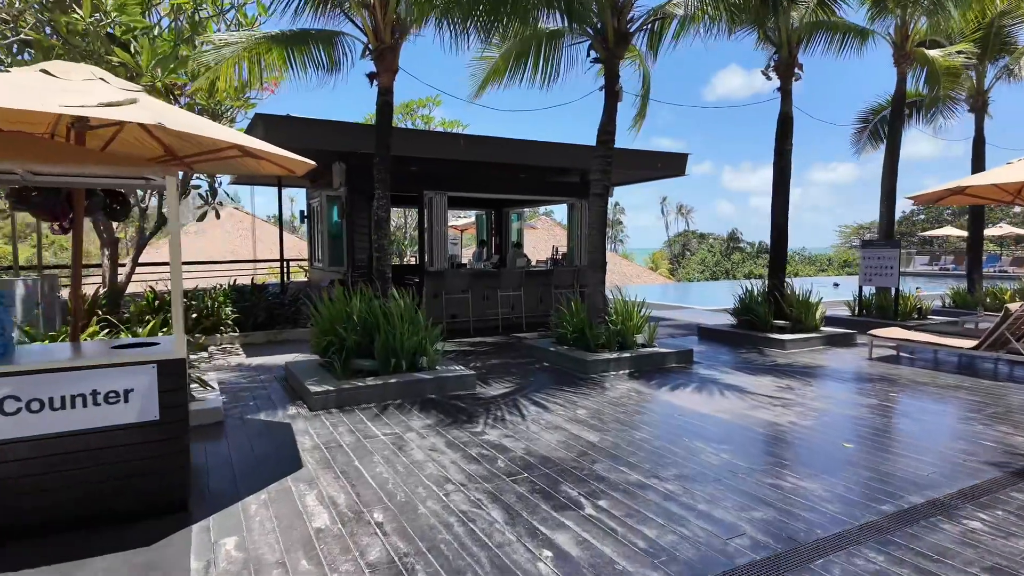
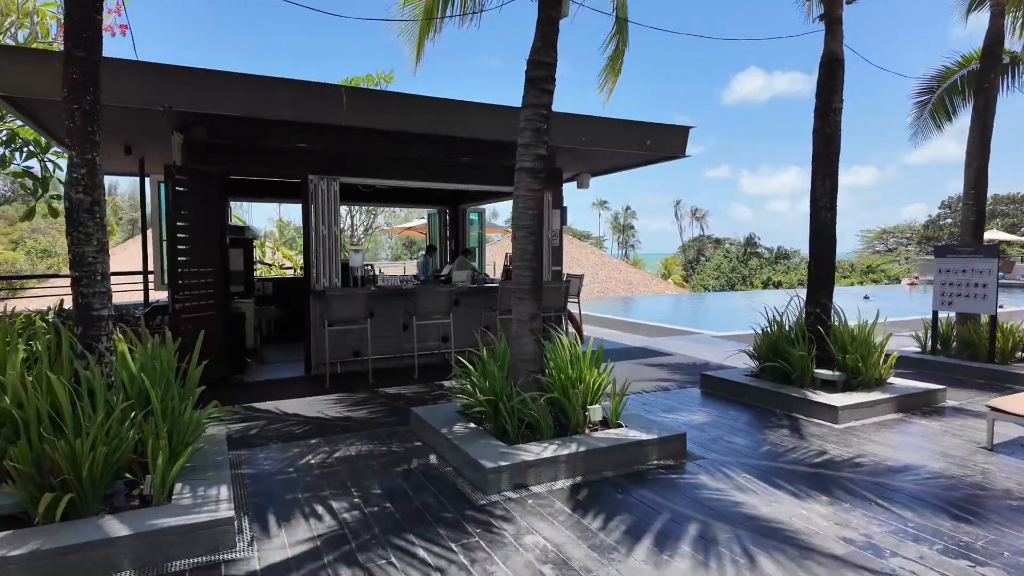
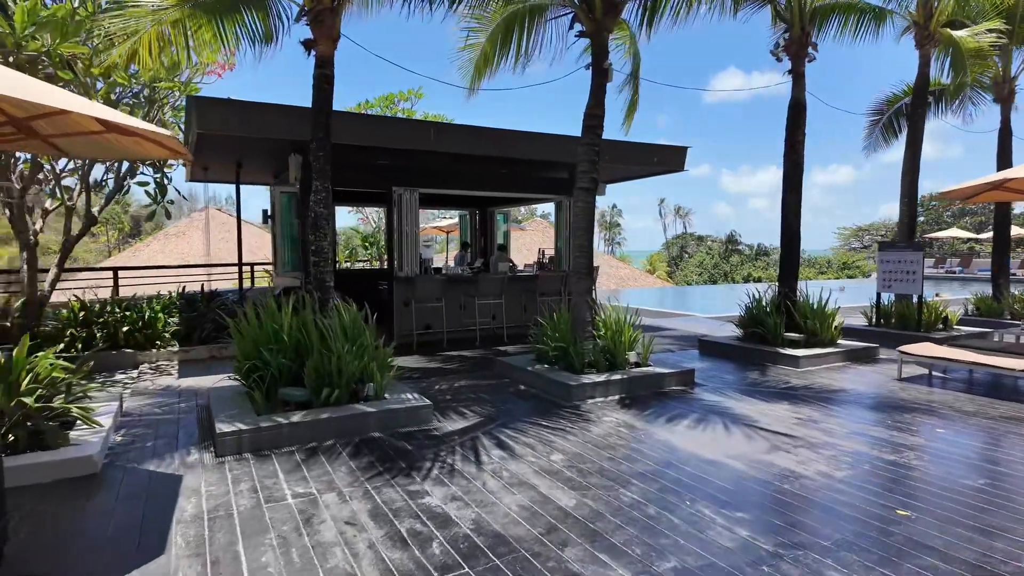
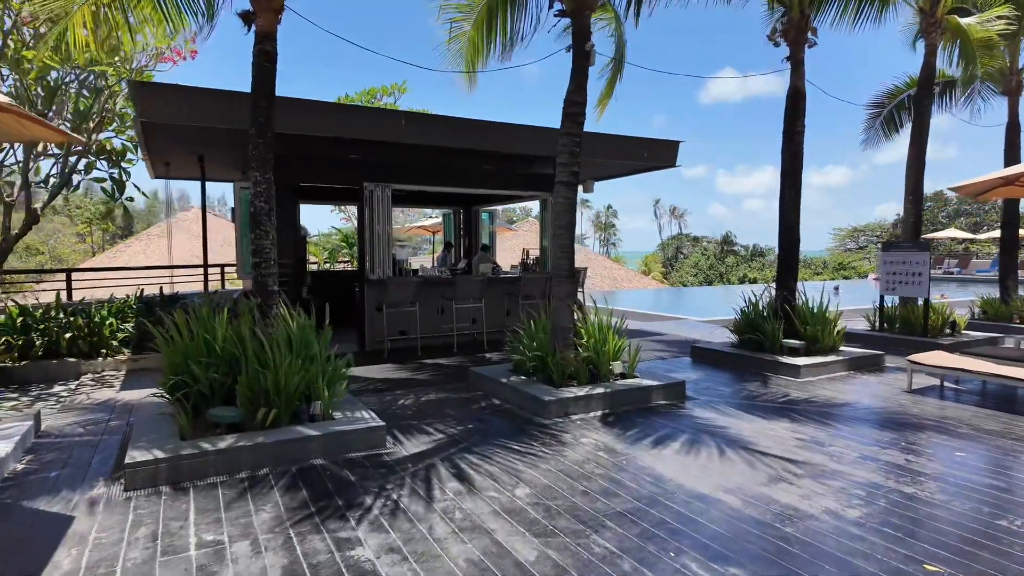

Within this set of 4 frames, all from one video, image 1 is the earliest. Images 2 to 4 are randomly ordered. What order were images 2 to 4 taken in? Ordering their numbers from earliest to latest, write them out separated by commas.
3, 4, 2
